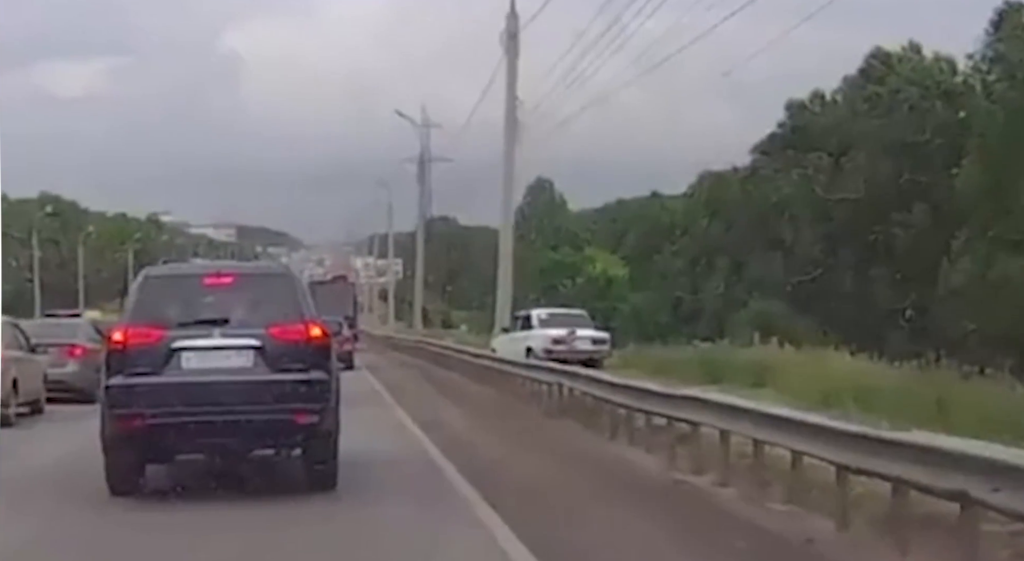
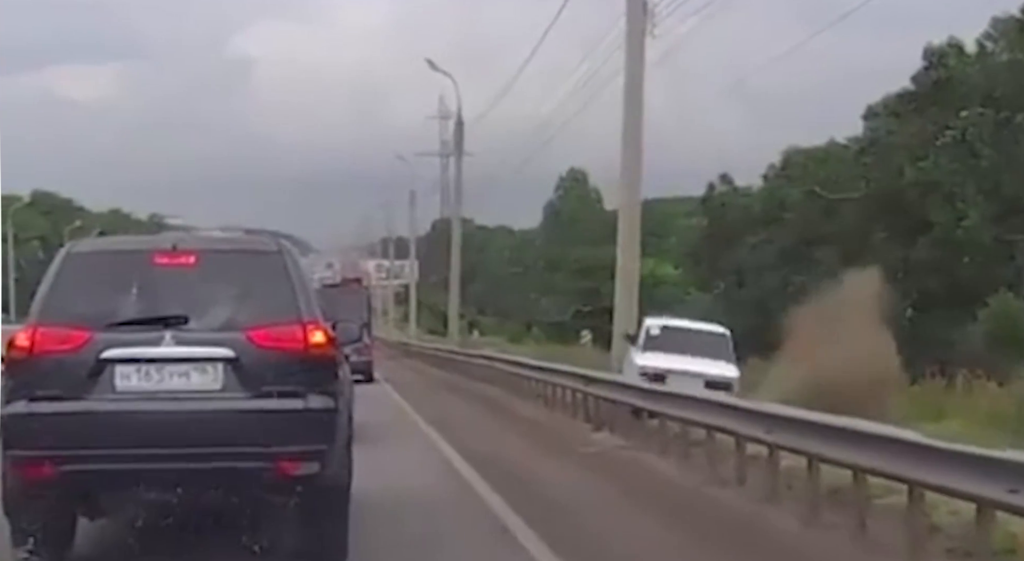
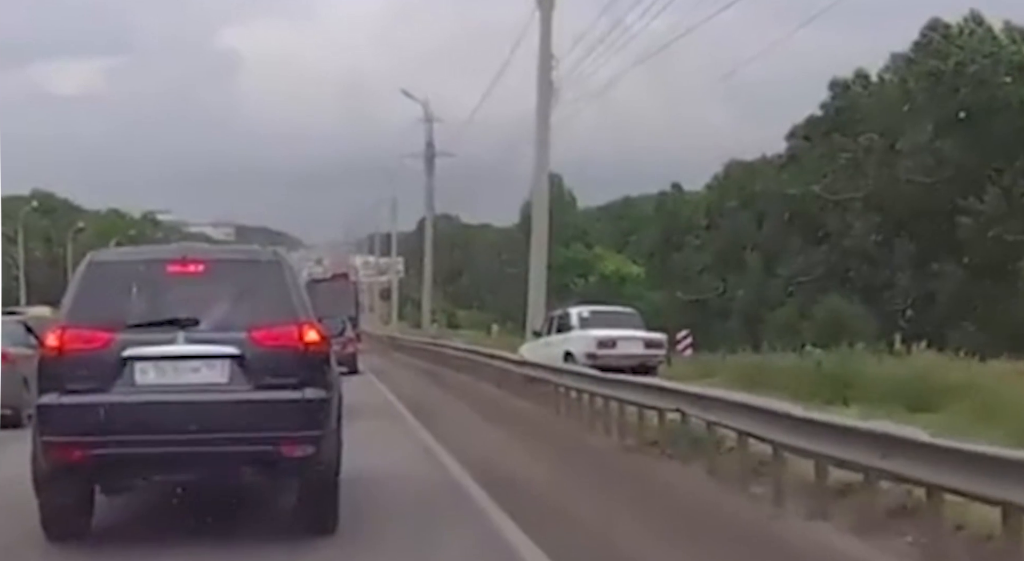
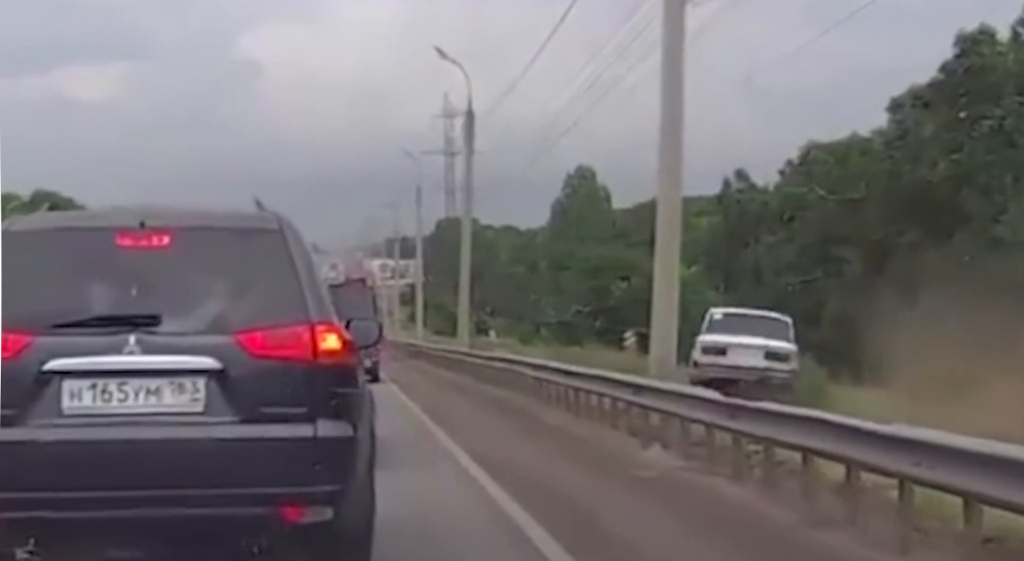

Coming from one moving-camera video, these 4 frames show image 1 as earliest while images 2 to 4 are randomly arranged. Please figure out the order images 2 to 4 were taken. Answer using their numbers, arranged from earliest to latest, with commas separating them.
3, 2, 4
